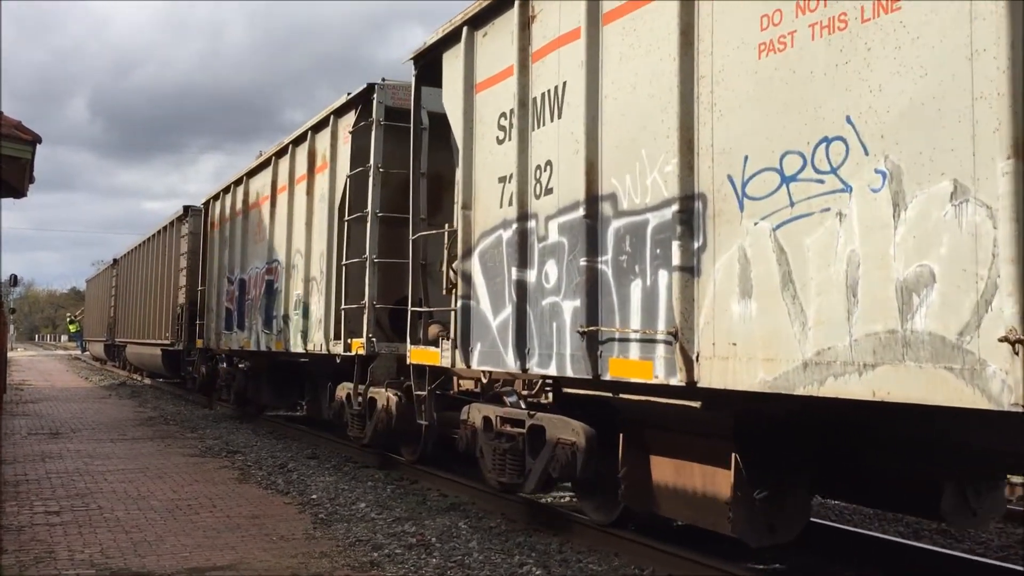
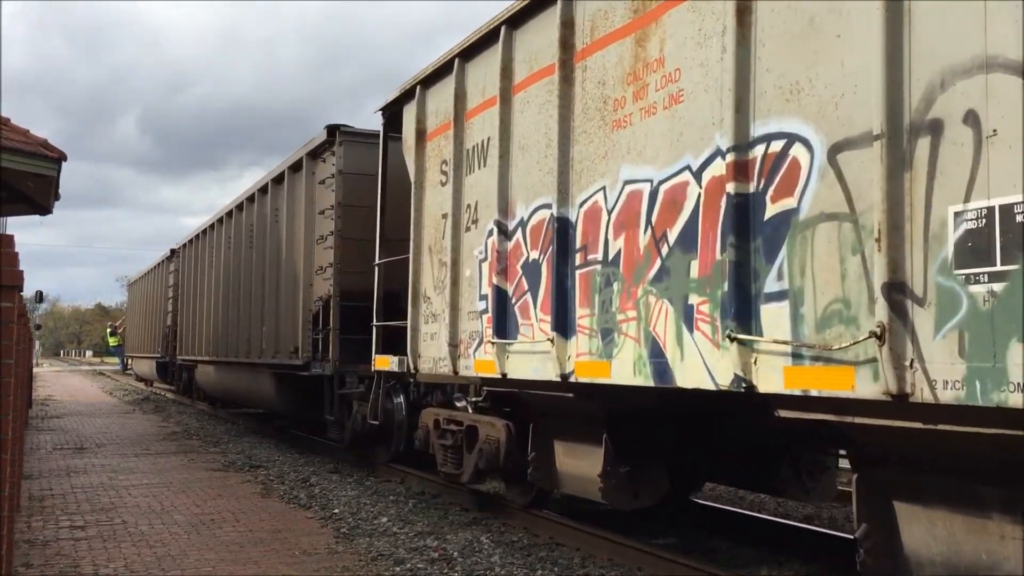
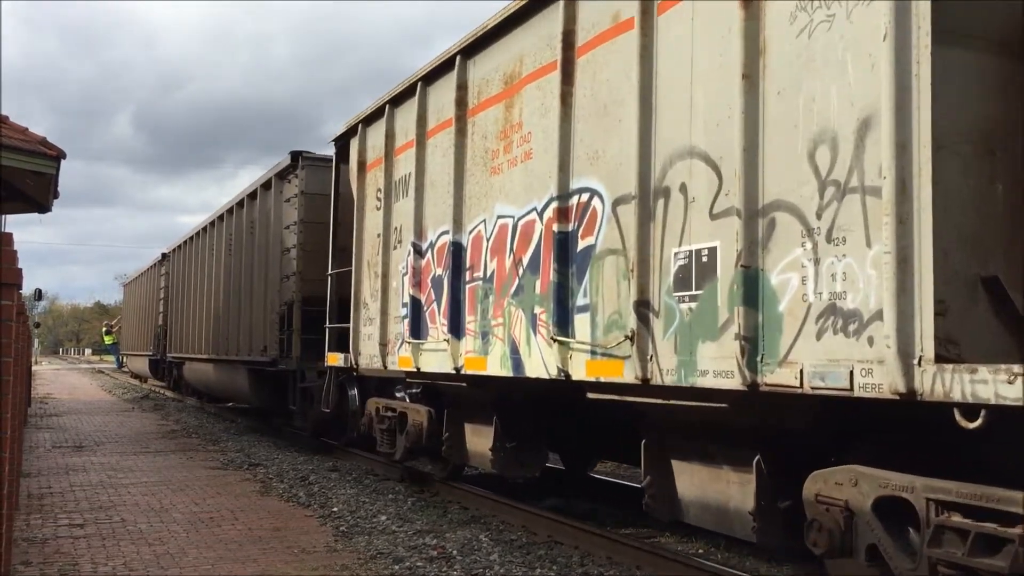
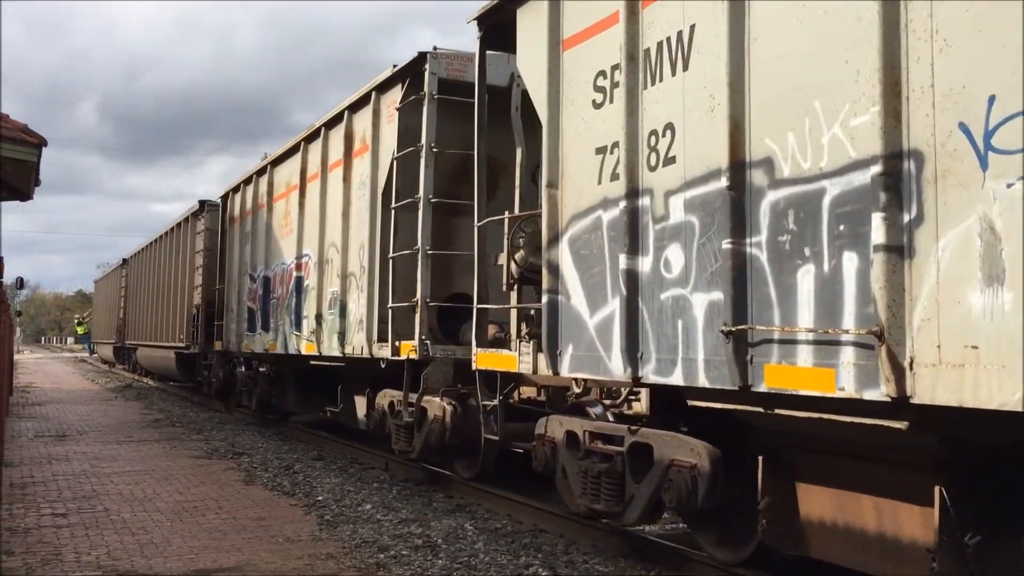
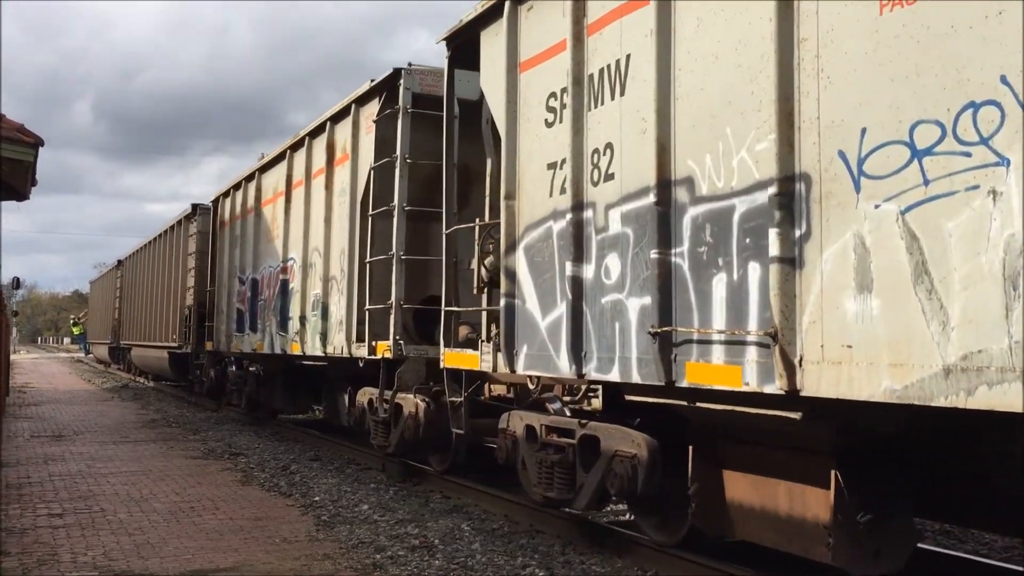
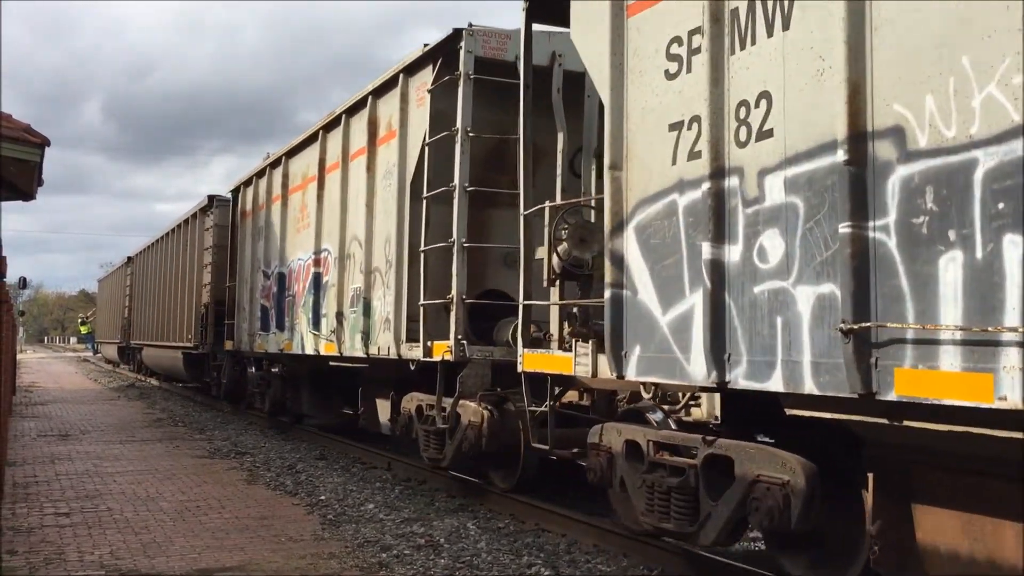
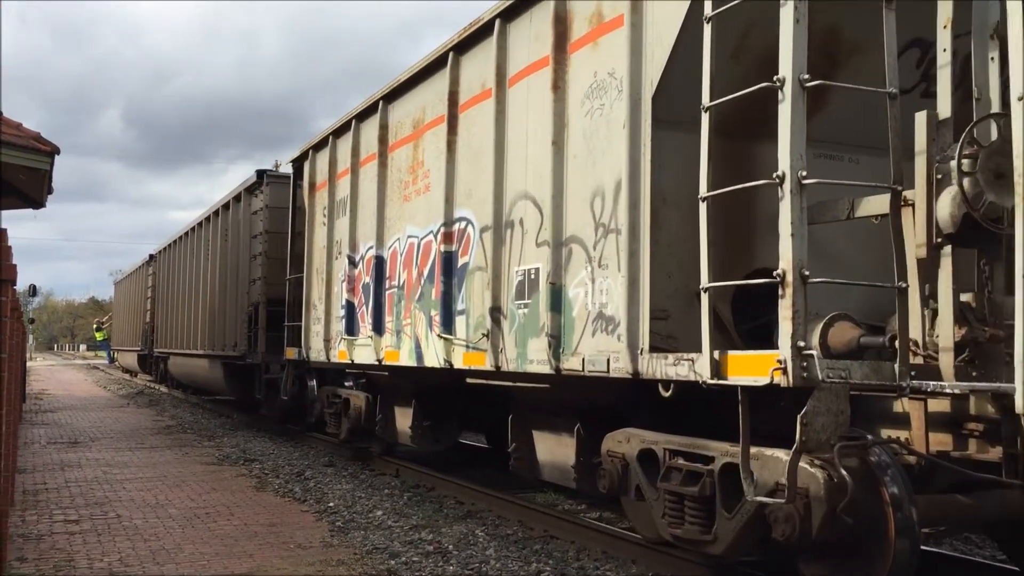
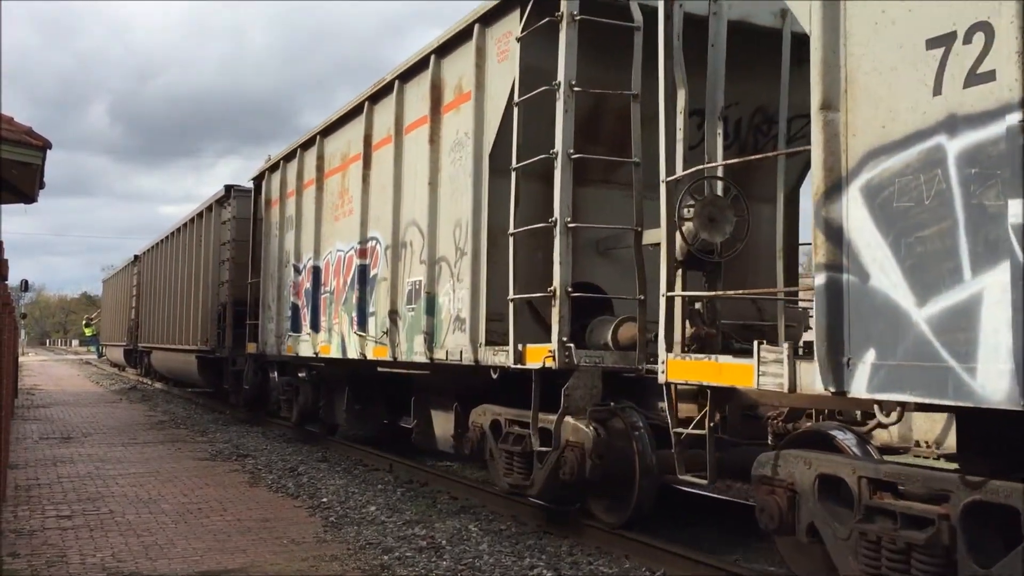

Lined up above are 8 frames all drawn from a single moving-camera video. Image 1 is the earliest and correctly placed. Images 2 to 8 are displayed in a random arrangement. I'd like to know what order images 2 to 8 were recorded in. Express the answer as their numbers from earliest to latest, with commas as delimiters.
5, 4, 6, 8, 7, 3, 2
